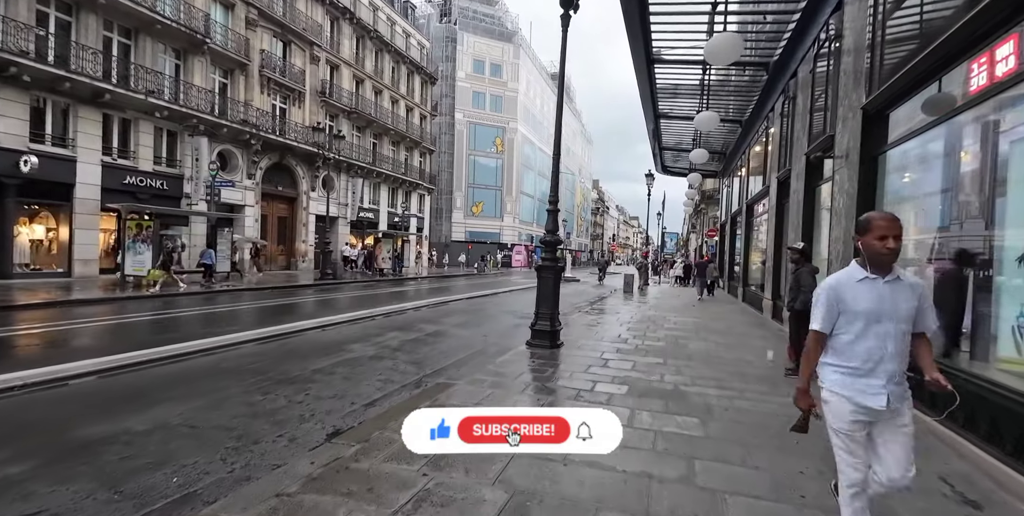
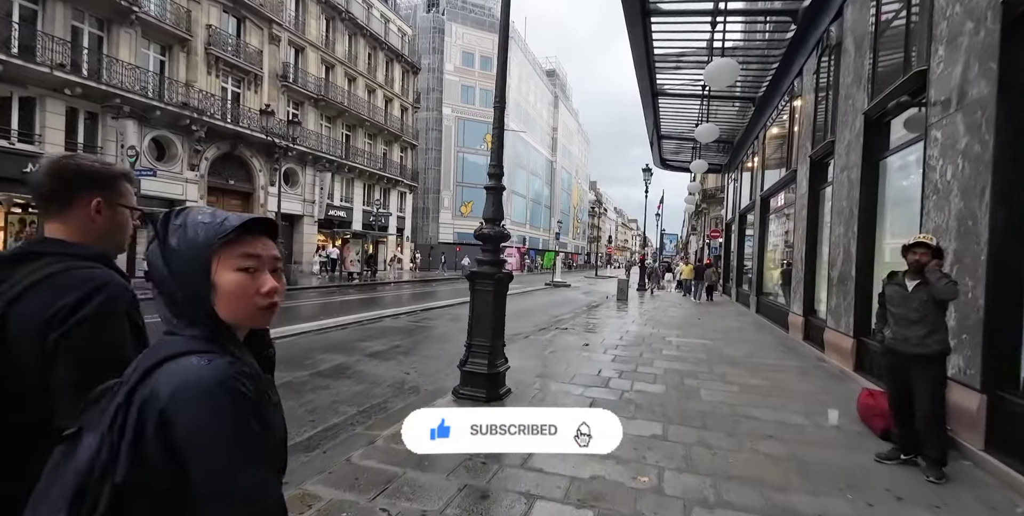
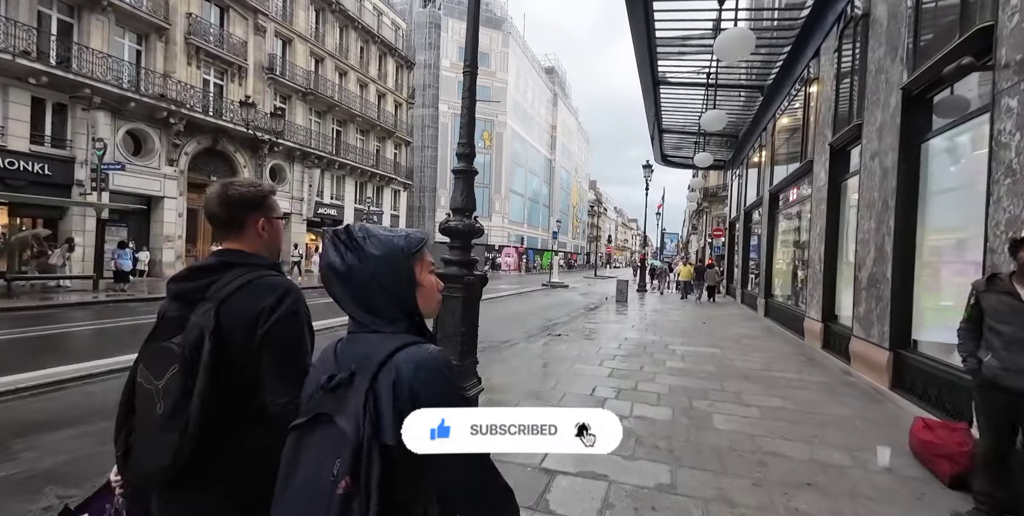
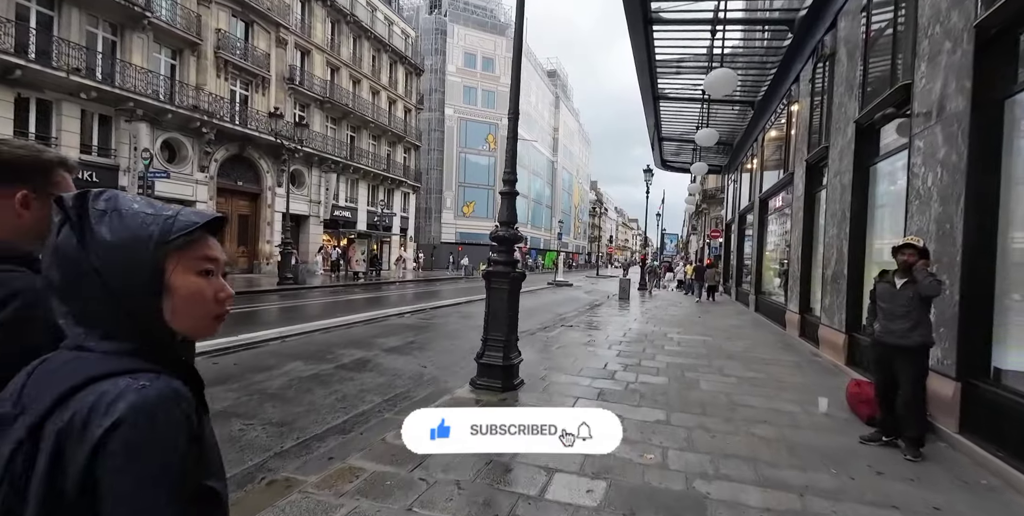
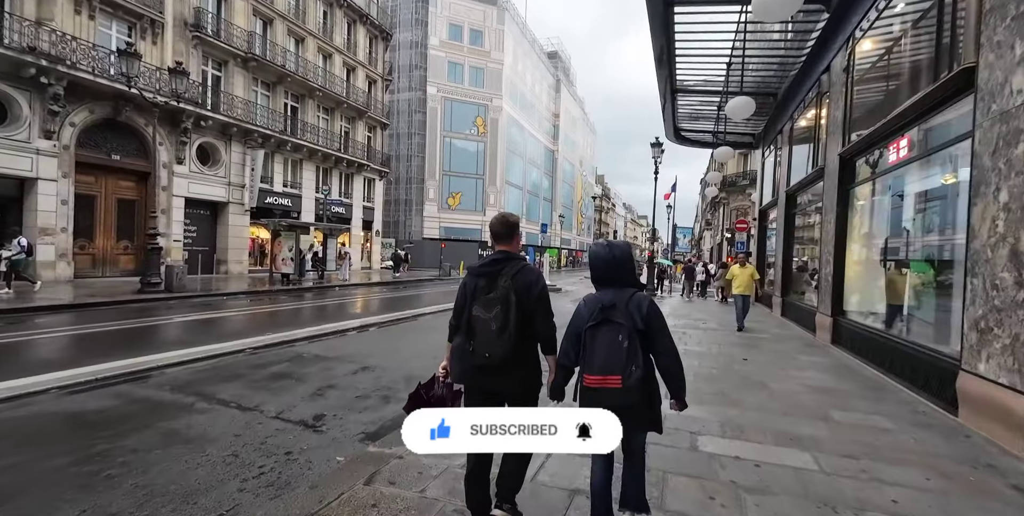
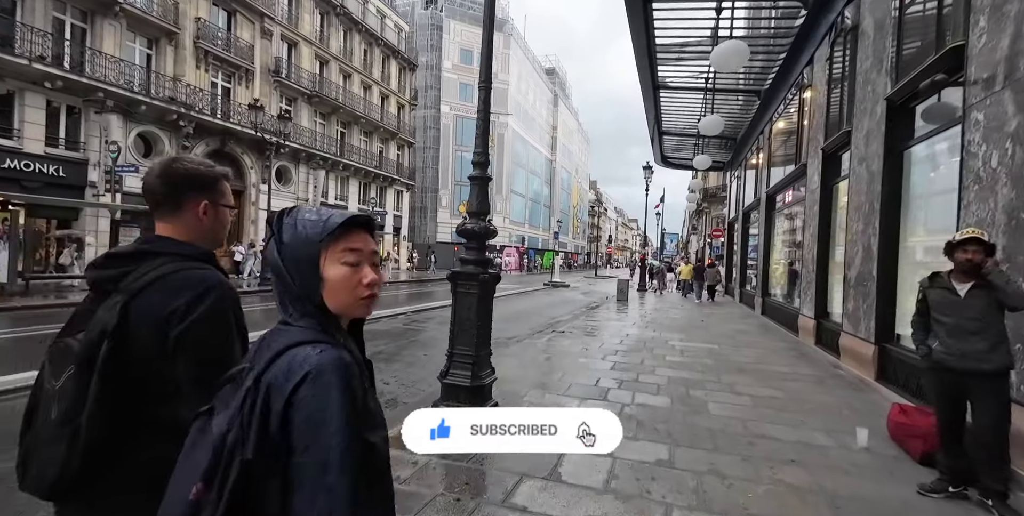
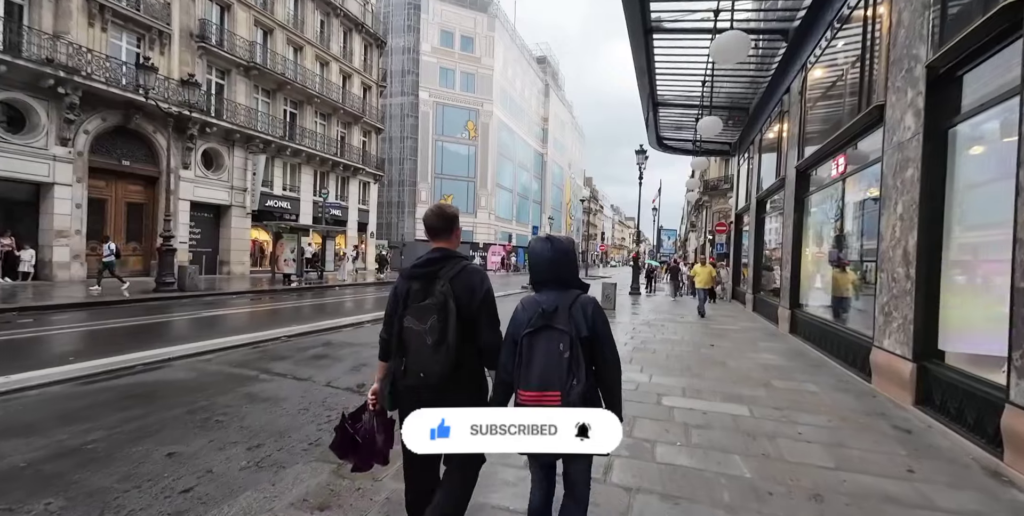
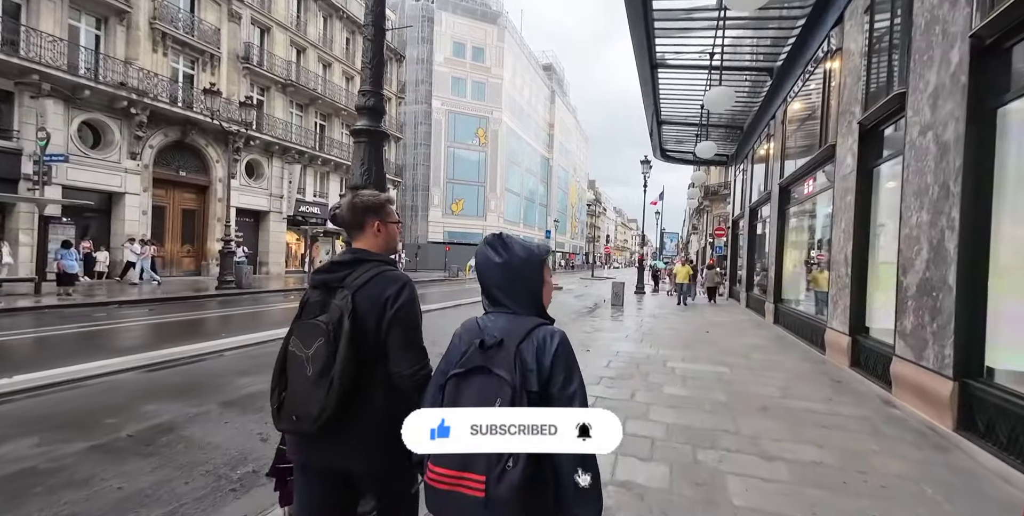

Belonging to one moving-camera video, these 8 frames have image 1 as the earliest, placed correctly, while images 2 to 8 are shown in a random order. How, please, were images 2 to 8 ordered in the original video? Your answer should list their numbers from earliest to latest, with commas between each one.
4, 2, 6, 3, 8, 7, 5
